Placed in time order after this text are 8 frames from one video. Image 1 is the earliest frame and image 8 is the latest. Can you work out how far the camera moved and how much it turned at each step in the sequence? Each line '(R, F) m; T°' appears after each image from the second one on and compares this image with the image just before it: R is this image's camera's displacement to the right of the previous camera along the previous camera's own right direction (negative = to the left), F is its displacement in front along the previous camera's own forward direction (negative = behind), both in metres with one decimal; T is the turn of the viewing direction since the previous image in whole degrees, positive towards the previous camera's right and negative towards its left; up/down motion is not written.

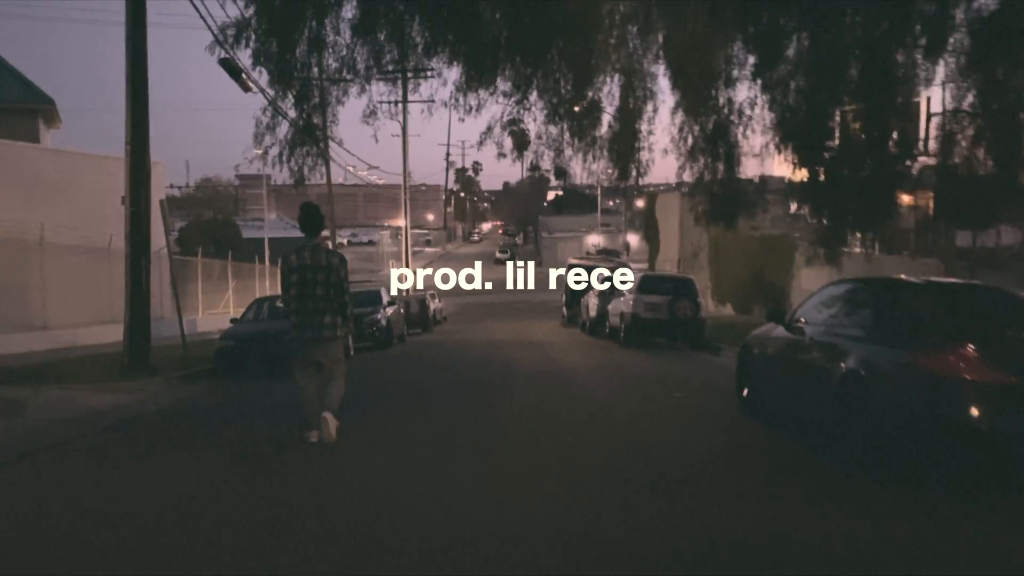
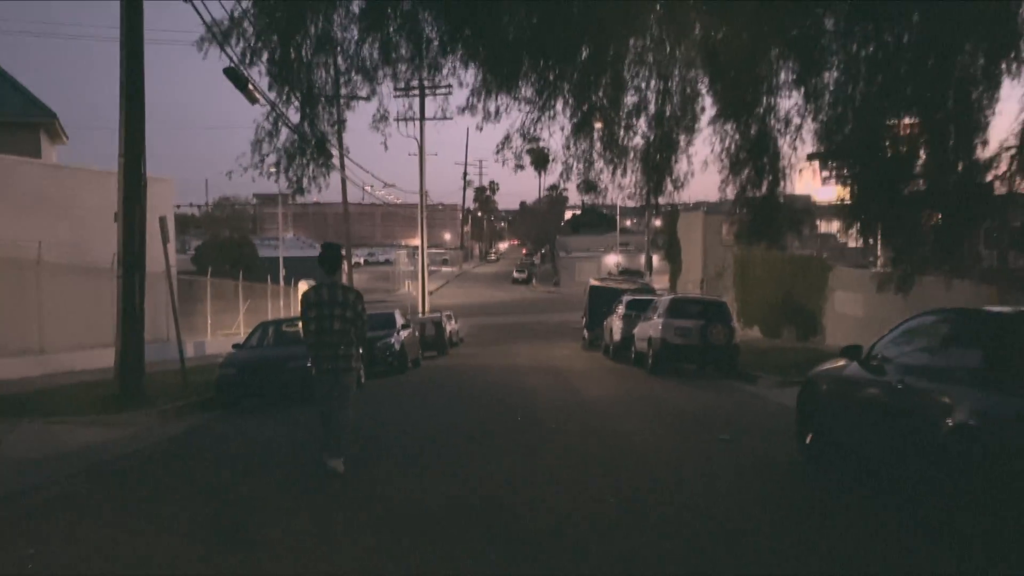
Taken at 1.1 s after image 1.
(-0.1, +1.1) m; -1°
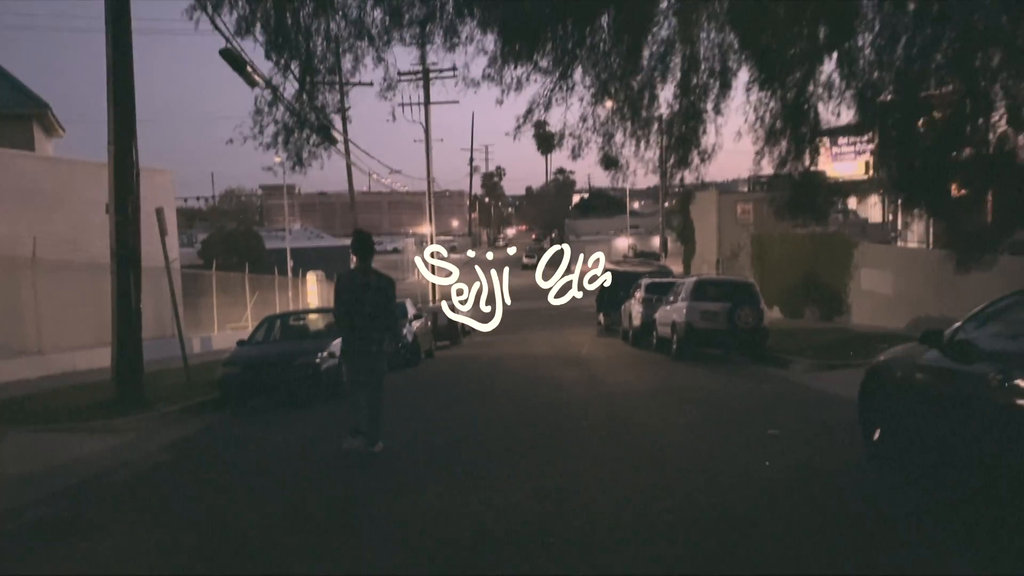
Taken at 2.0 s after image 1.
(-0.2, +0.8) m; -1°
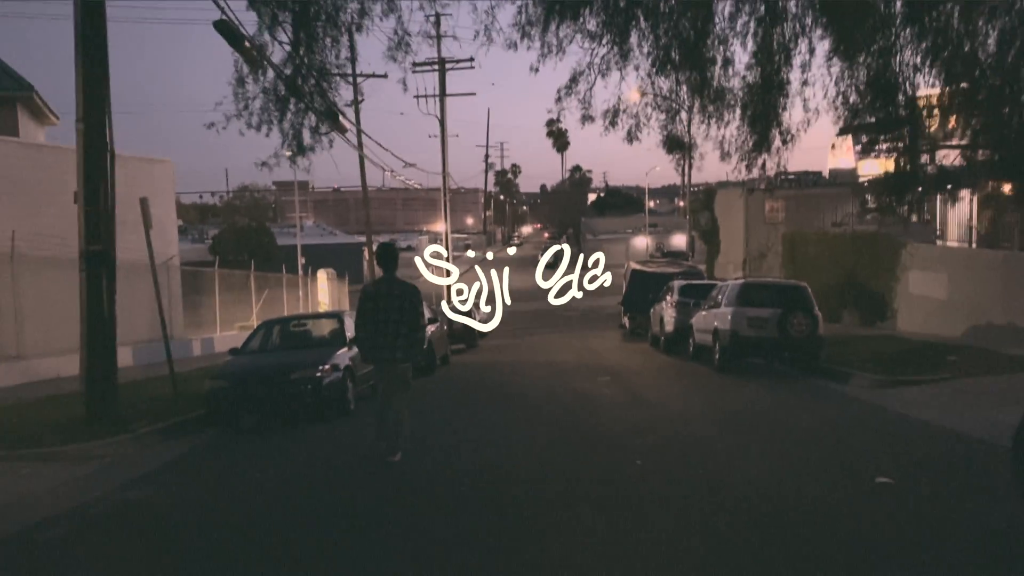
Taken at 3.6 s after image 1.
(-0.2, +1.7) m; -1°
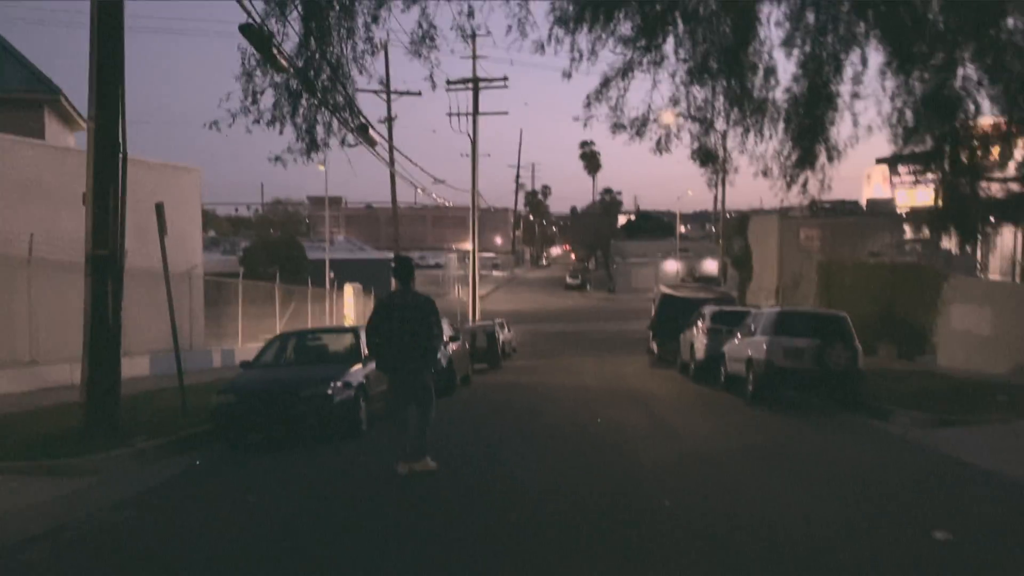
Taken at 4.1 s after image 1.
(0.0, +0.6) m; -2°
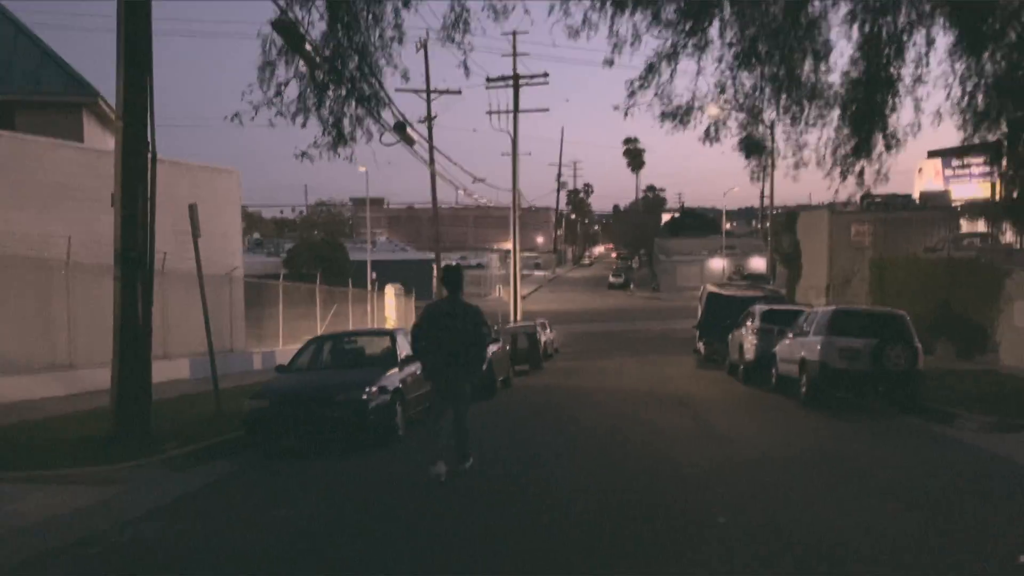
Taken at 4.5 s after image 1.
(0.0, +0.5) m; -3°
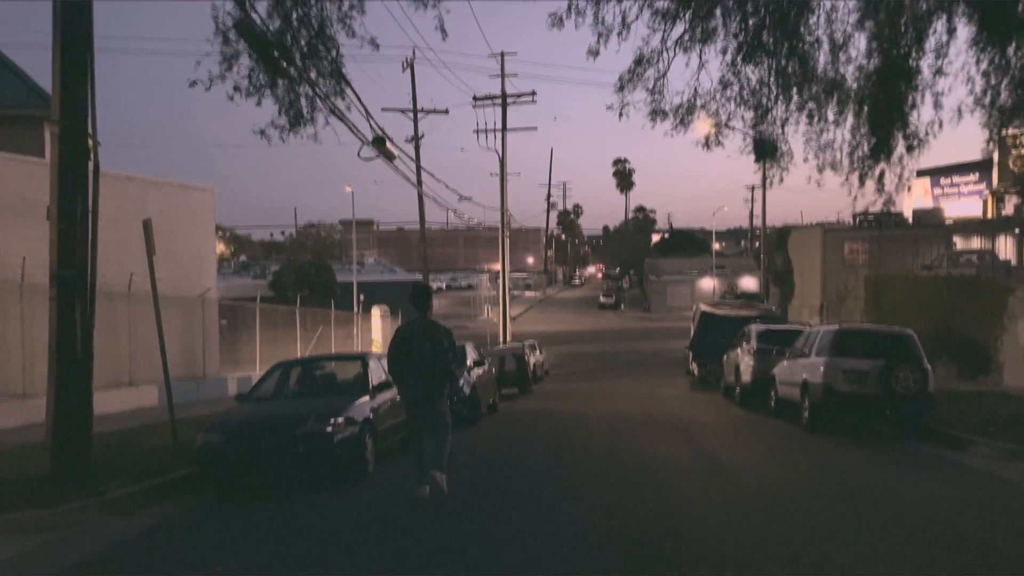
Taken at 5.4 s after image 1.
(+0.1, +0.9) m; +1°
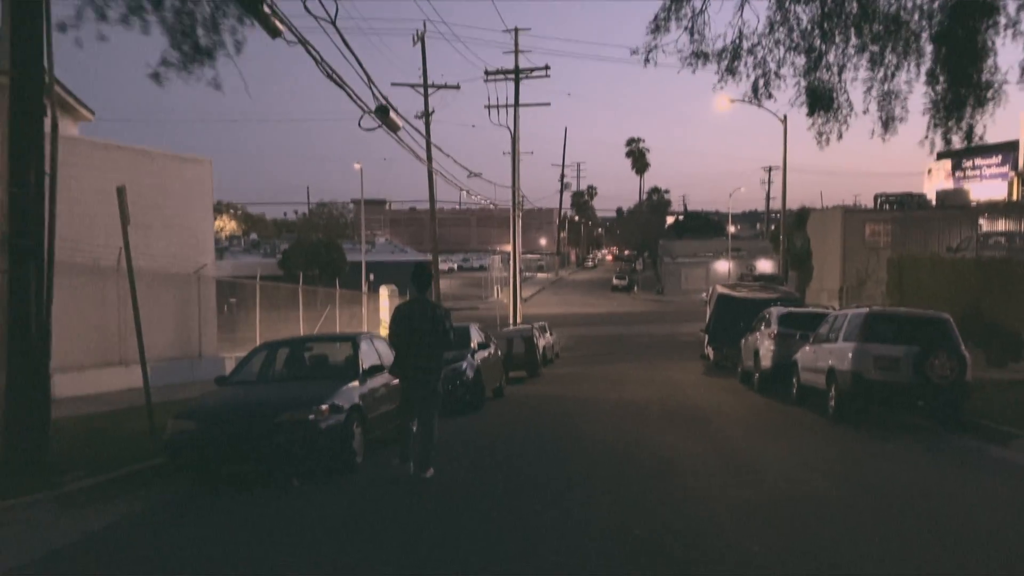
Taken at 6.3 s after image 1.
(+0.1, +0.9) m; -1°
